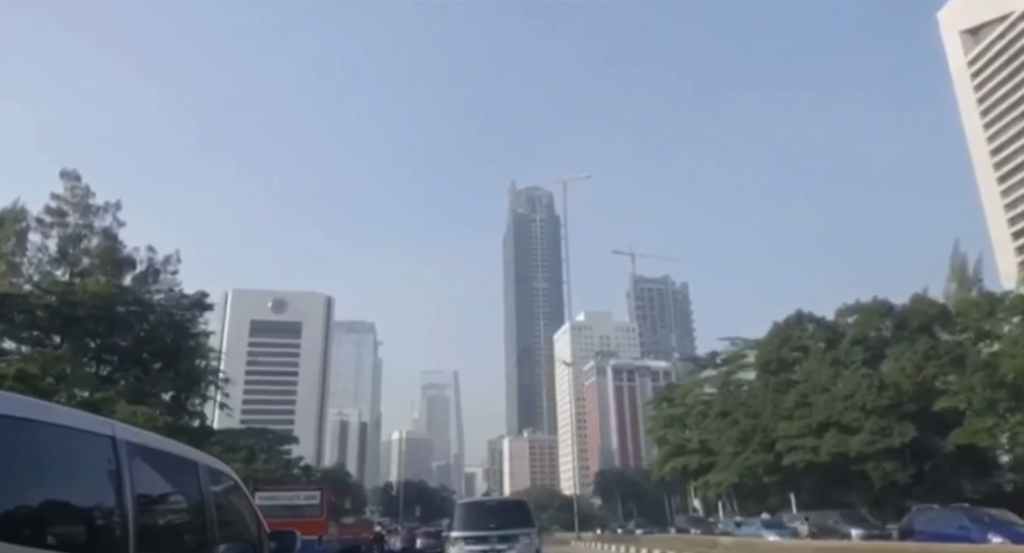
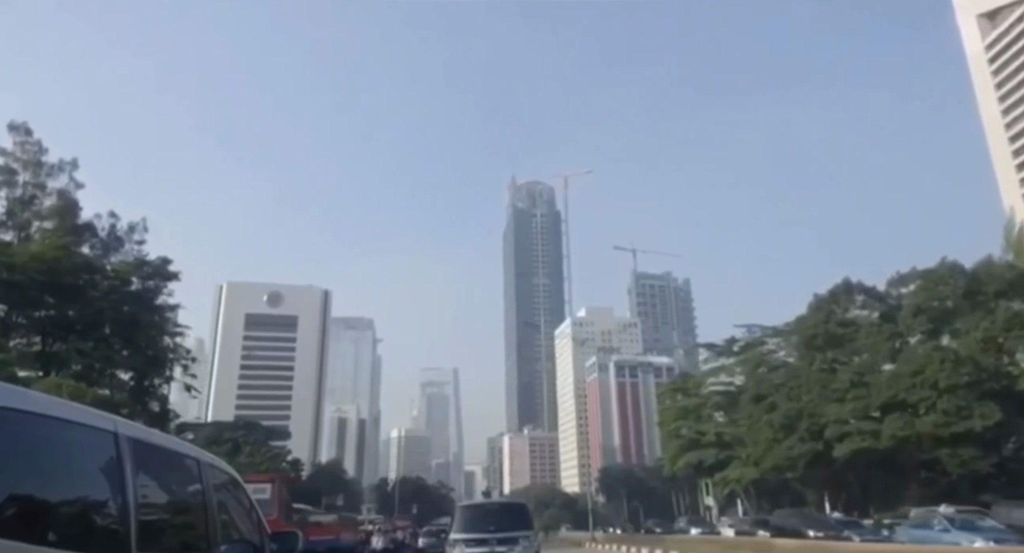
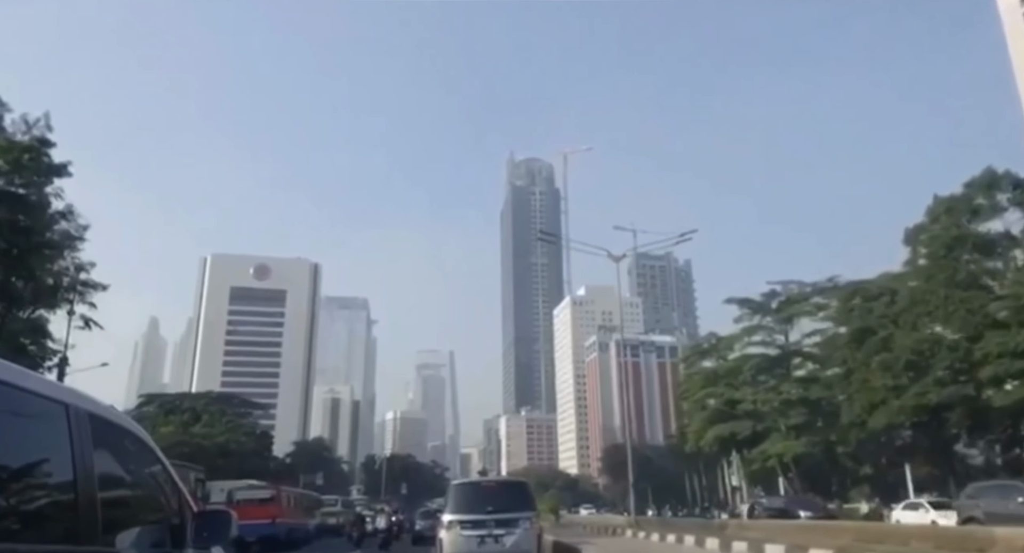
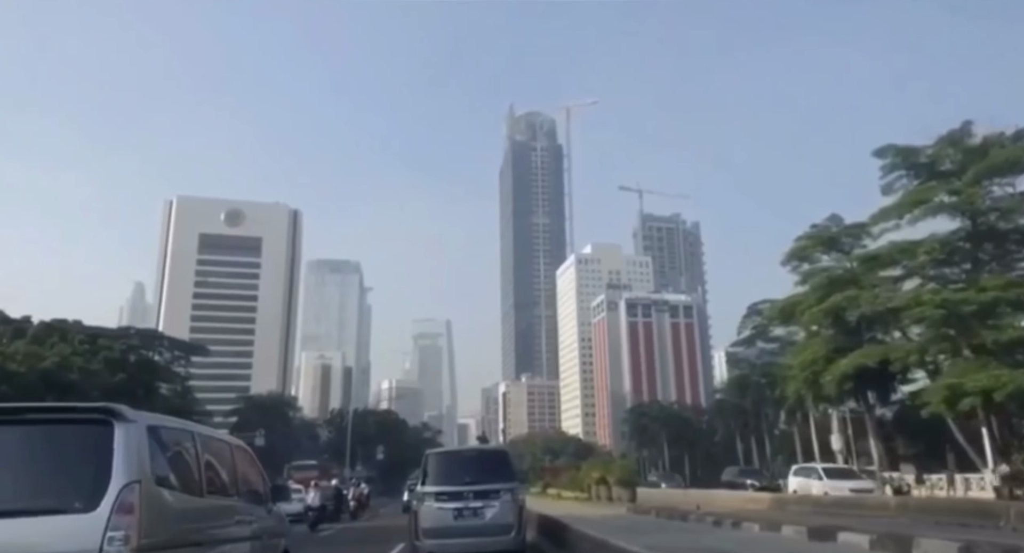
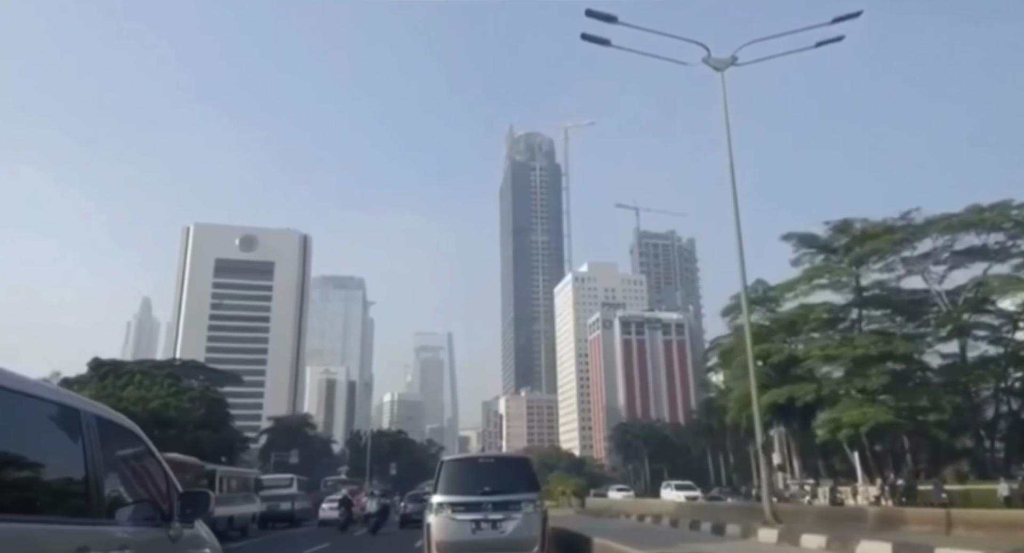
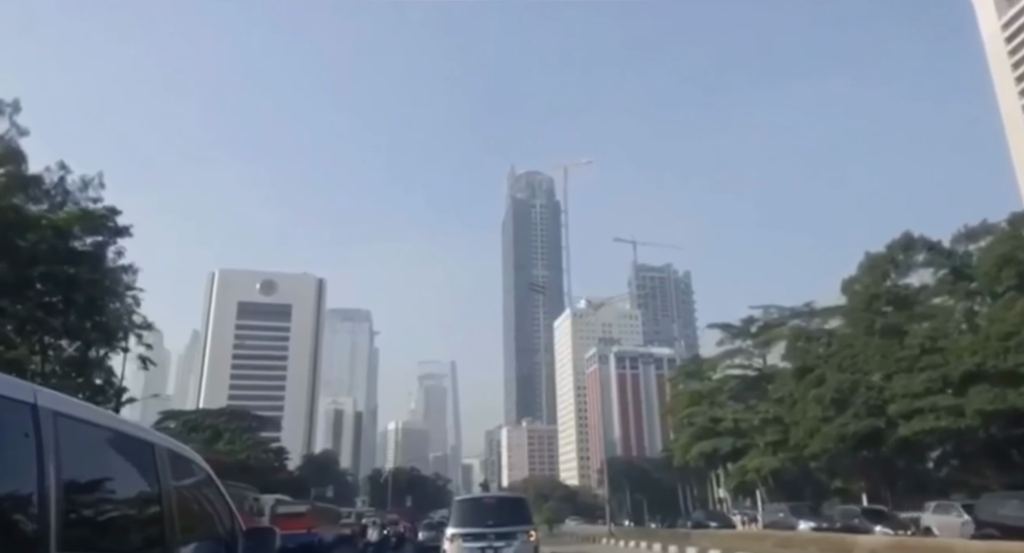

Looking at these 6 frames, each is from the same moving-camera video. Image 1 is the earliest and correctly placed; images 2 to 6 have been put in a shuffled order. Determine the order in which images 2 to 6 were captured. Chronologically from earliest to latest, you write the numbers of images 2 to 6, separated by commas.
2, 6, 3, 5, 4
